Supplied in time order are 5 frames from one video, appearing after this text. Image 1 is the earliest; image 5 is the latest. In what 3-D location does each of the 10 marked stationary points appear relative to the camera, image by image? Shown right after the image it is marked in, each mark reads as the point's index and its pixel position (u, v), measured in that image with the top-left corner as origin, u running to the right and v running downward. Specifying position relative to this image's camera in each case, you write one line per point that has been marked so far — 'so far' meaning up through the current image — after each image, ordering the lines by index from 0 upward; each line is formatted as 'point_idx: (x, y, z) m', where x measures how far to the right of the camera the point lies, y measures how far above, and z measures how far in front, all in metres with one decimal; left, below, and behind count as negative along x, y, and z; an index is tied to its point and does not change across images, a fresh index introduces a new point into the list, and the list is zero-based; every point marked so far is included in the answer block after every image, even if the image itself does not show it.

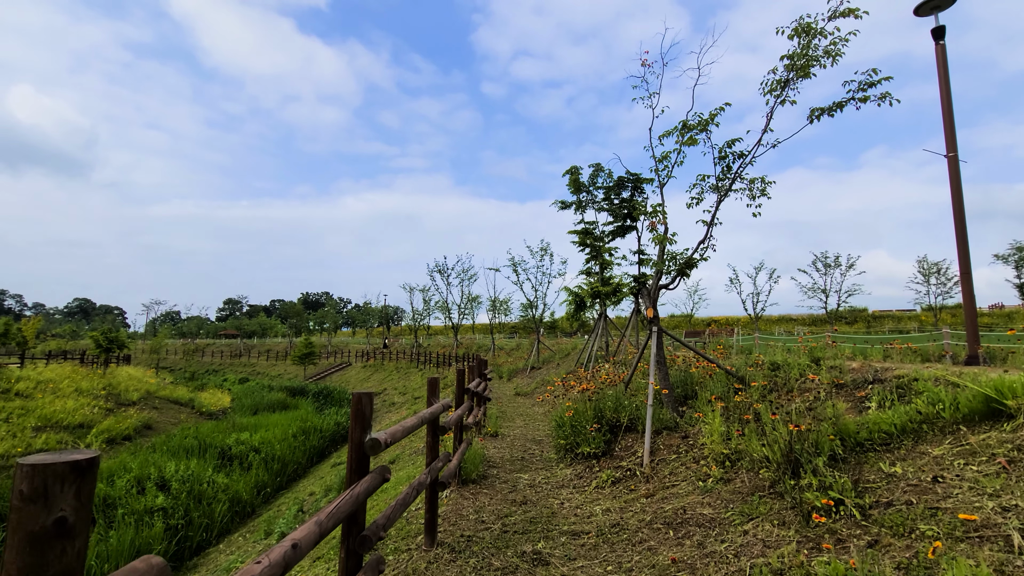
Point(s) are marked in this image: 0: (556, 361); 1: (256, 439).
0: (+1.5, -2.5, +16.5) m
1: (-7.1, -4.2, +13.4) m
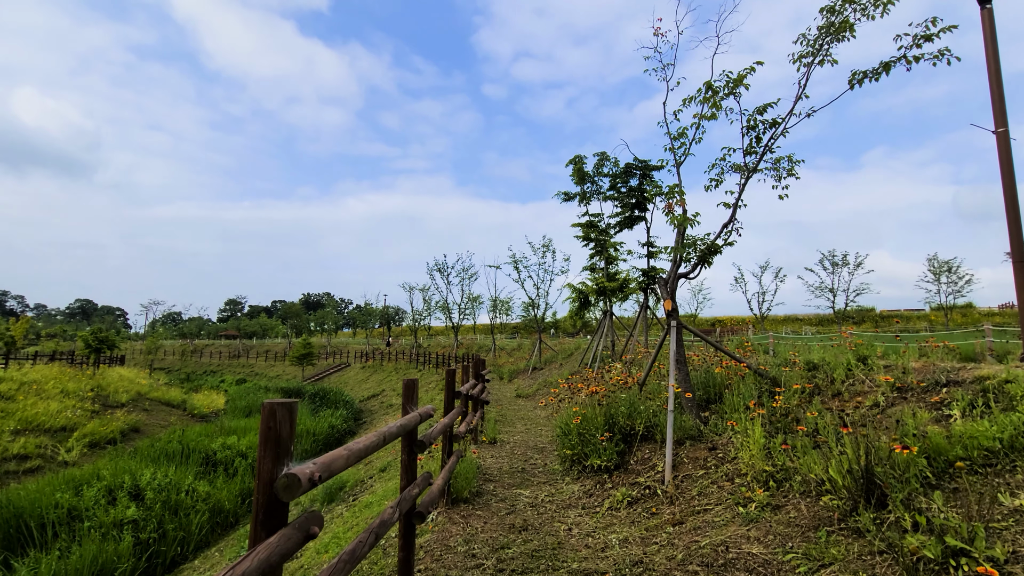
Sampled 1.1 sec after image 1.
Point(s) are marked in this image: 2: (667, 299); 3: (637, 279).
0: (+1.5, -2.4, +15.8) m
1: (-7.1, -4.1, +12.7) m
2: (+1.6, -0.1, +5.0) m
3: (+2.6, +0.2, +10.2) m
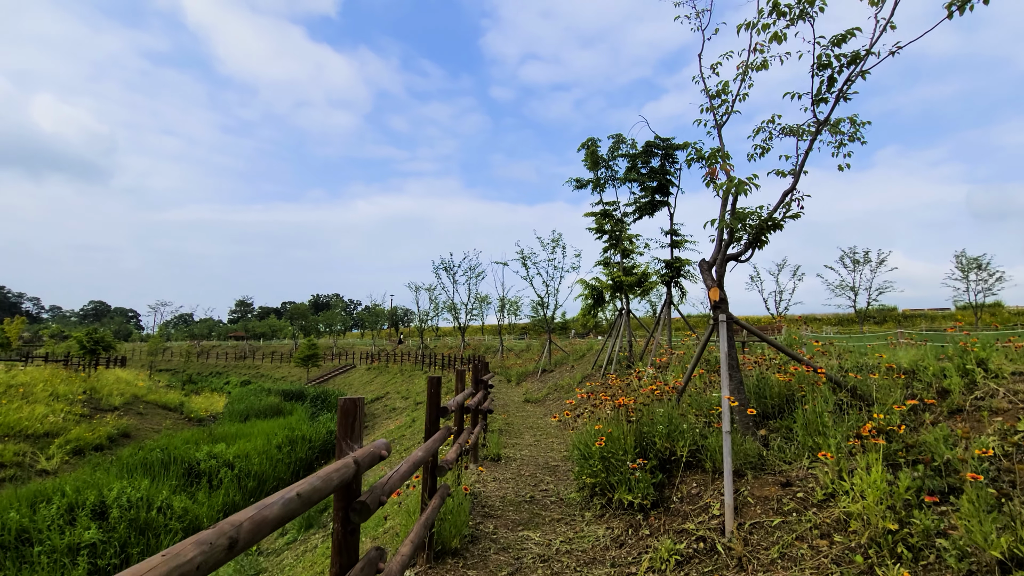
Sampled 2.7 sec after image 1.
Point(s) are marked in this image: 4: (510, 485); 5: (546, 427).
0: (+1.8, -2.3, +14.7) m
1: (-6.9, -4.0, +11.8) m
2: (+1.7, 0.0, +4.0) m
3: (+2.8, +0.3, +9.1) m
4: (0.0, -2.0, +4.8) m
5: (+0.6, -2.3, +8.0) m
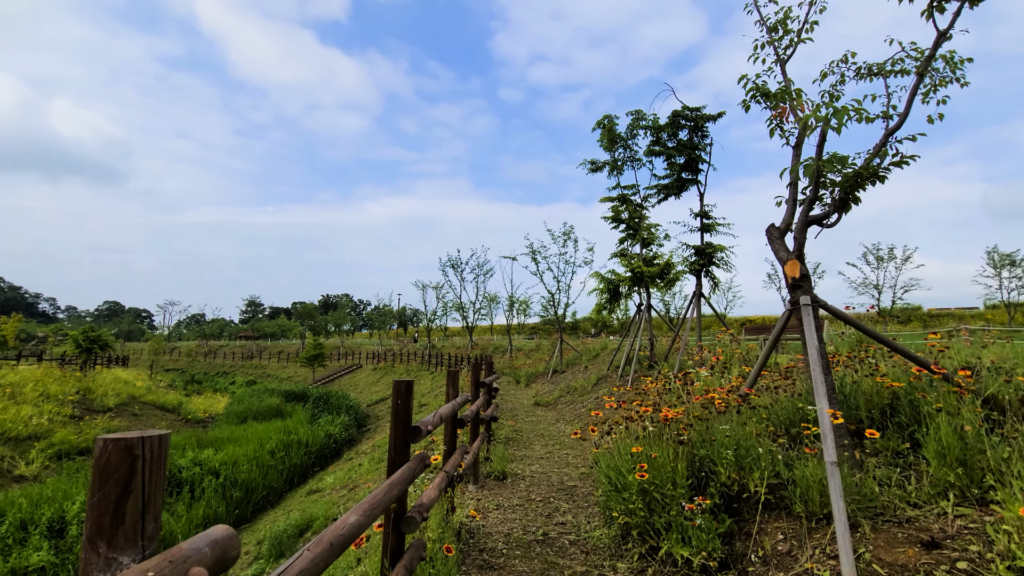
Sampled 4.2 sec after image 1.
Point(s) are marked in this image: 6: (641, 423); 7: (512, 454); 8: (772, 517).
0: (+2.0, -2.2, +13.7) m
1: (-6.7, -3.9, +11.0) m
2: (+1.7, +0.2, +3.0) m
3: (+2.9, +0.5, +8.1) m
4: (0.0, -1.8, +3.8) m
5: (+0.7, -2.2, +7.0) m
6: (+0.9, -0.9, +3.3) m
7: (0.0, -2.1, +6.0) m
8: (+1.3, -1.2, +2.4) m
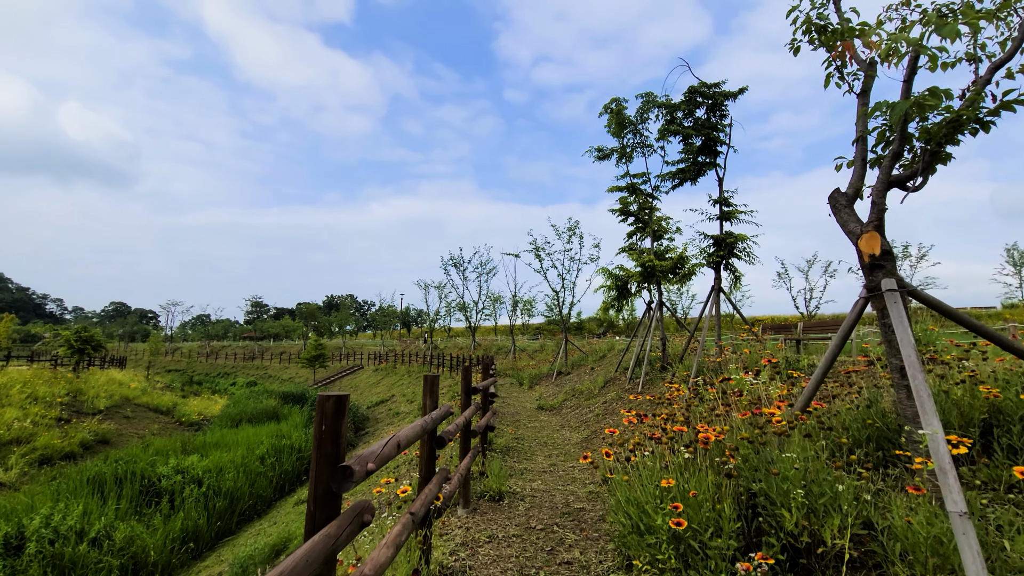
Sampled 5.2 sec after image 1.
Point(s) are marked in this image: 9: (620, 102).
0: (+2.1, -2.1, +13.0) m
1: (-6.7, -3.8, +10.4) m
2: (+1.7, +0.3, +2.3) m
3: (+2.9, +0.5, +7.4) m
4: (0.0, -1.7, +3.1) m
5: (+0.7, -2.1, +6.3) m
6: (+0.8, -0.8, +2.6) m
7: (0.0, -2.0, +5.3) m
8: (+1.3, -1.1, +1.7) m
9: (+2.1, +3.7, +9.4) m
